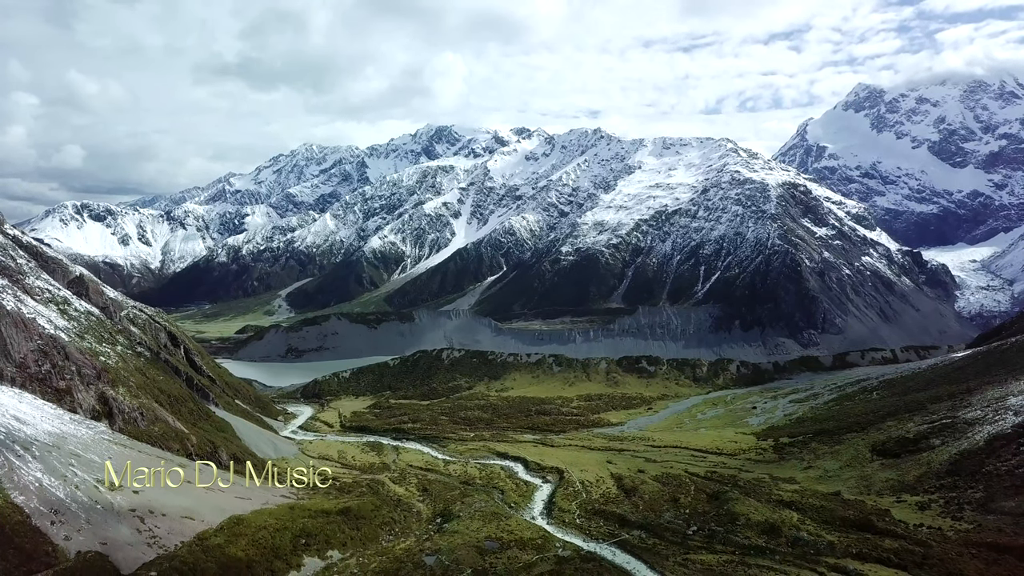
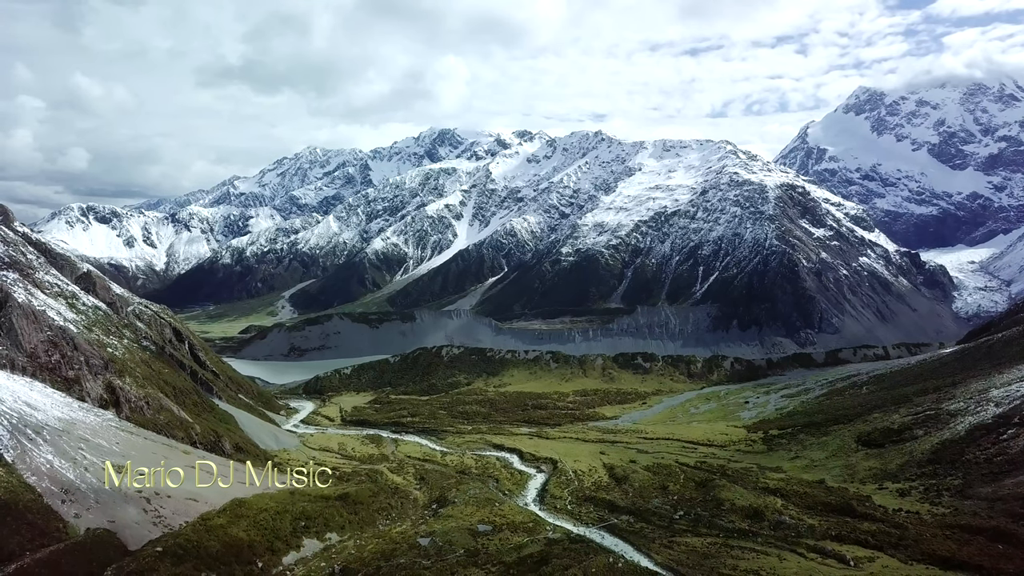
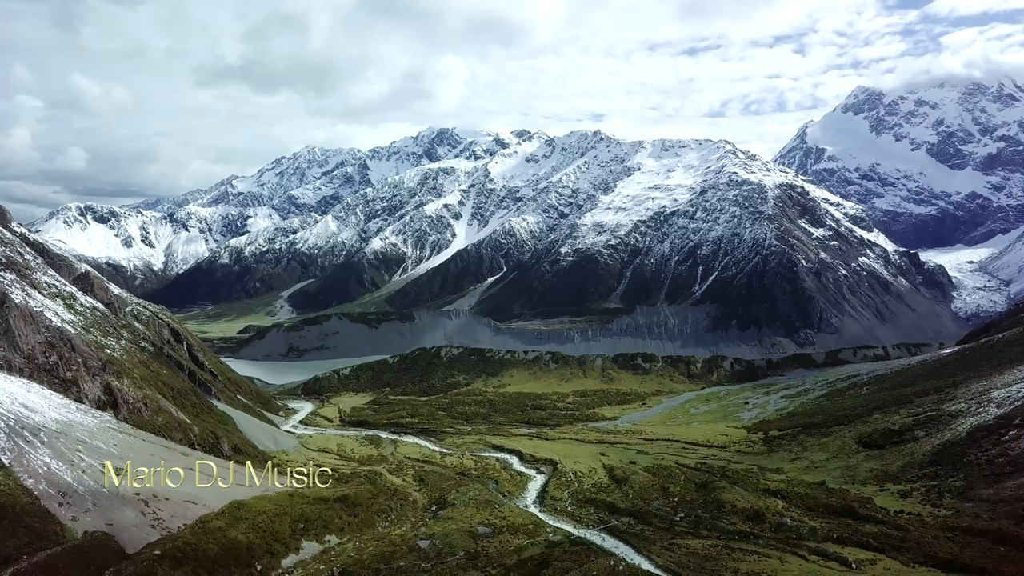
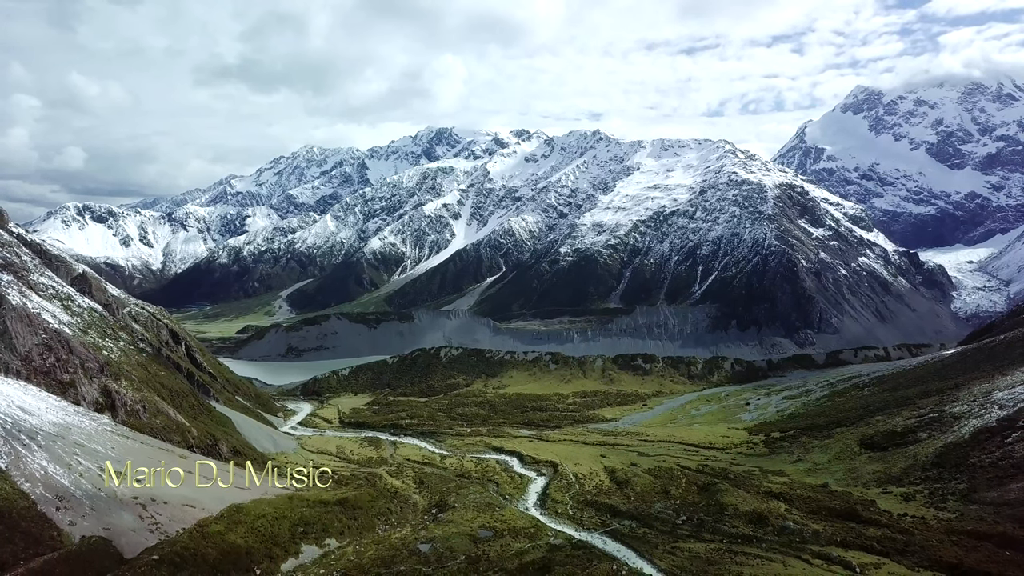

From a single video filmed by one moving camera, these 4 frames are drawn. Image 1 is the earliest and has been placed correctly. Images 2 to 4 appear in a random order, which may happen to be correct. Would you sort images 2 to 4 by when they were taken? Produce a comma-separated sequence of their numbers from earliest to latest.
4, 3, 2
